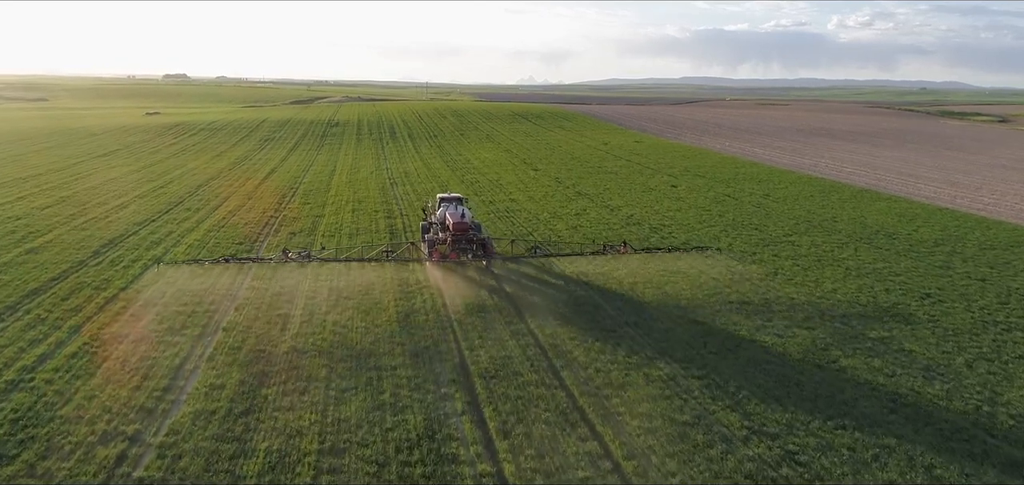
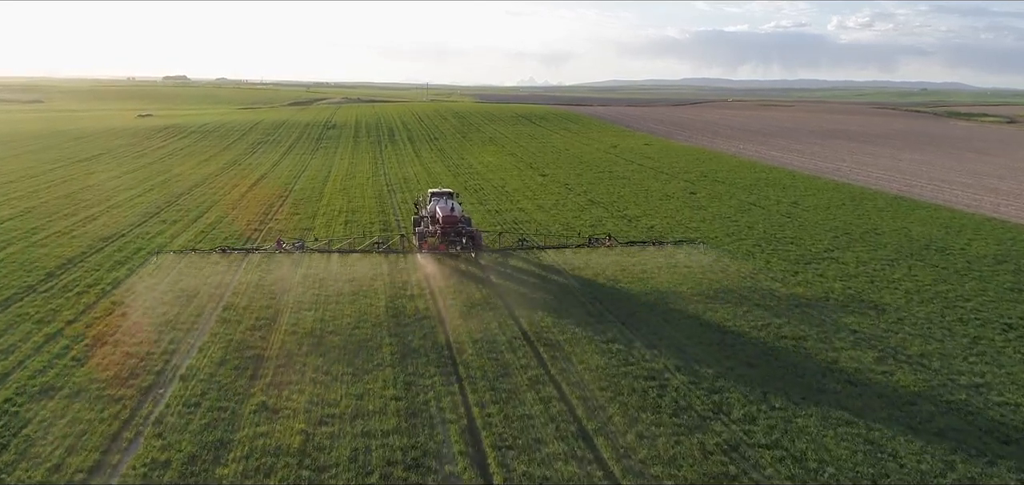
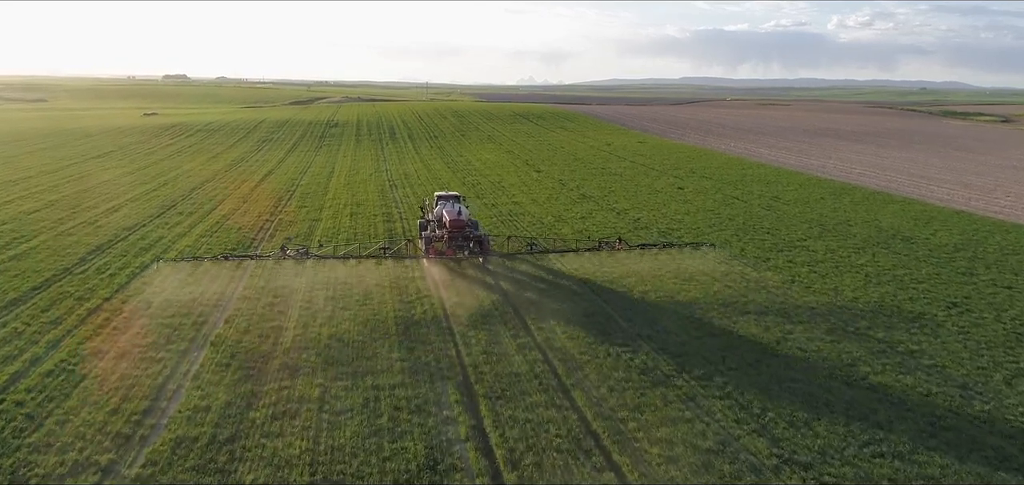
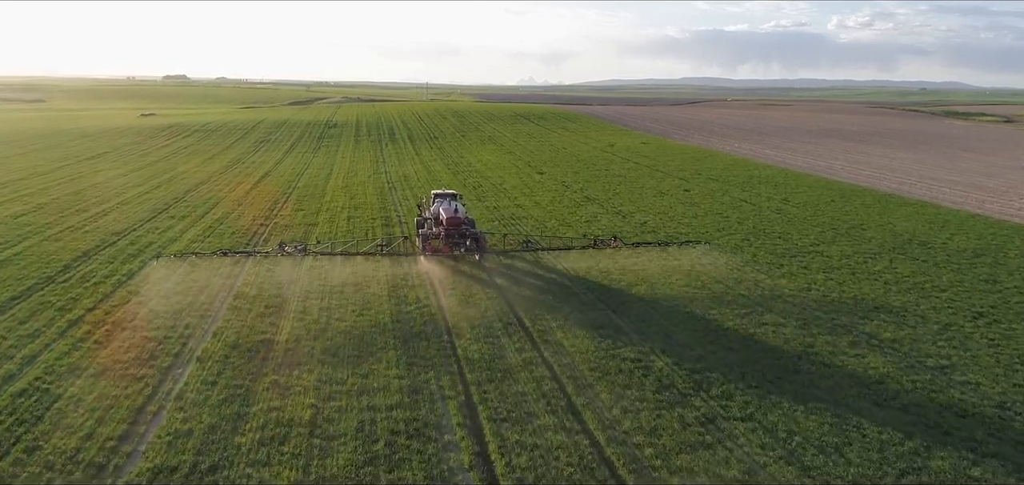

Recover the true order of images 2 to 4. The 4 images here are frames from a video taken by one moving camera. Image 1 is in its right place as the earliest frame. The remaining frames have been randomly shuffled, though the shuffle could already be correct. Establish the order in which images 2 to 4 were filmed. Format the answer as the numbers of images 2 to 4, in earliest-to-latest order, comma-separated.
3, 4, 2
